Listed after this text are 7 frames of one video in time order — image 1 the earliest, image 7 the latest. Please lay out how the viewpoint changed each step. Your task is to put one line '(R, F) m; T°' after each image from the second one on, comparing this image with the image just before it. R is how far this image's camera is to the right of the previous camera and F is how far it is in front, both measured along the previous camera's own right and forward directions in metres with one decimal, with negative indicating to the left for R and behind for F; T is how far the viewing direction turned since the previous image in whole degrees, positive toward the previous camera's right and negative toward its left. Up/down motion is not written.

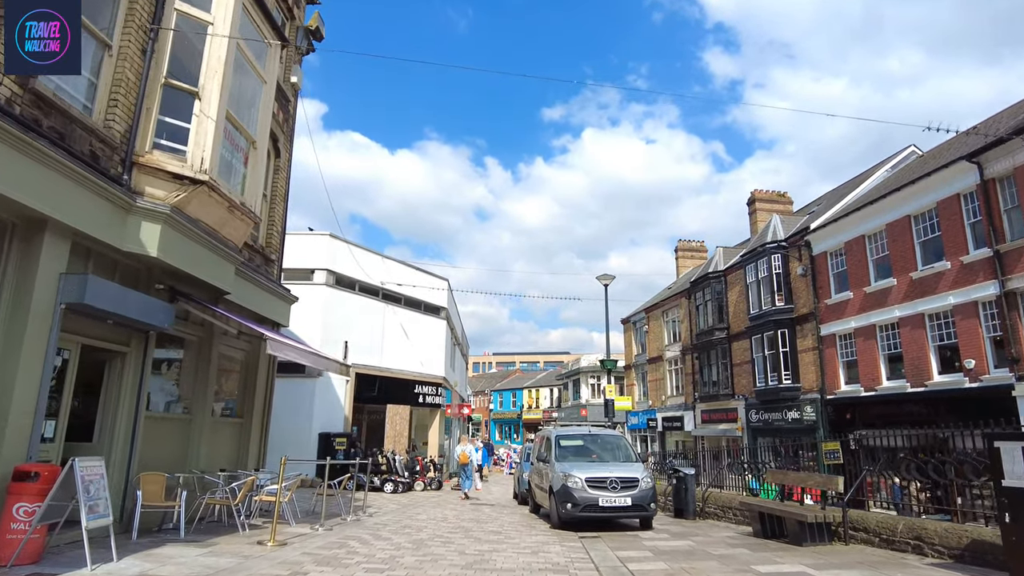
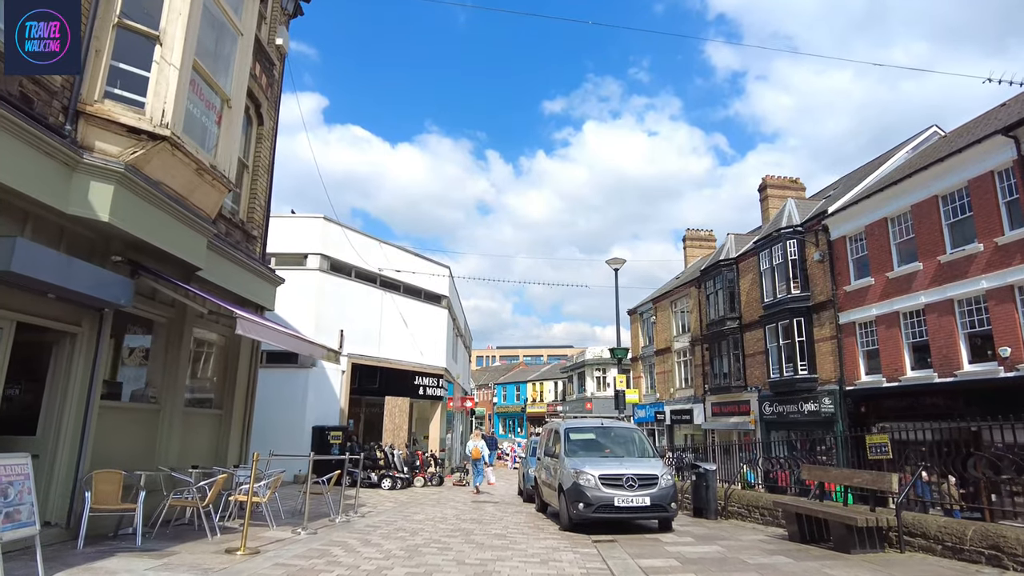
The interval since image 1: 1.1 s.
(0.0, +1.0) m; 0°
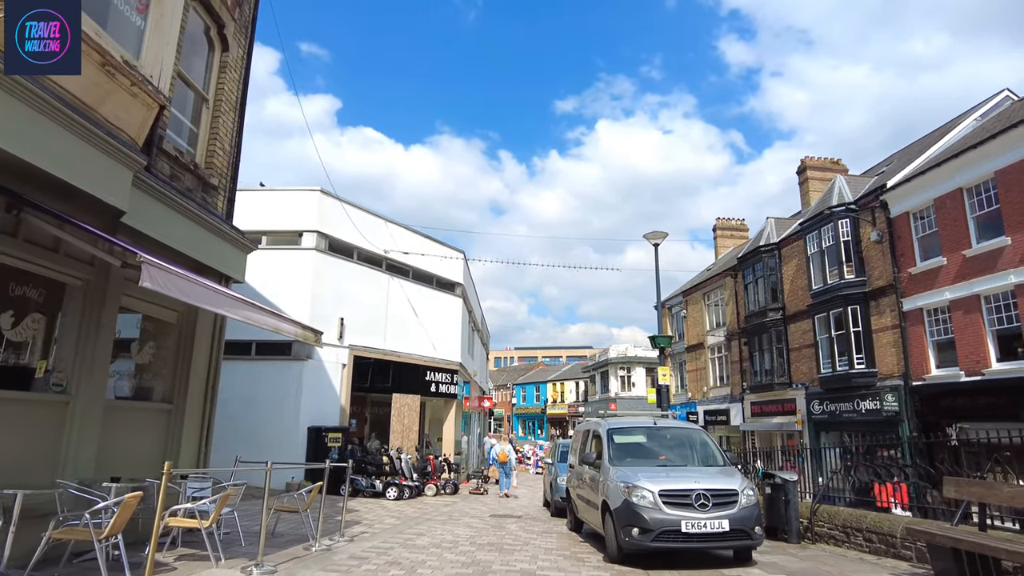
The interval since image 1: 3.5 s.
(-0.1, +2.3) m; -2°
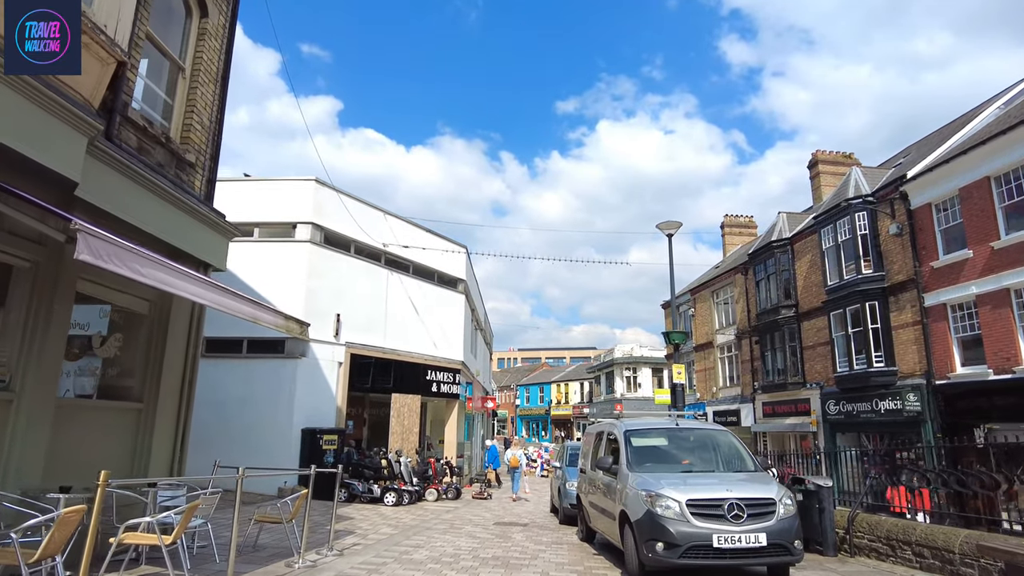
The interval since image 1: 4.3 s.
(0.0, +0.8) m; 0°
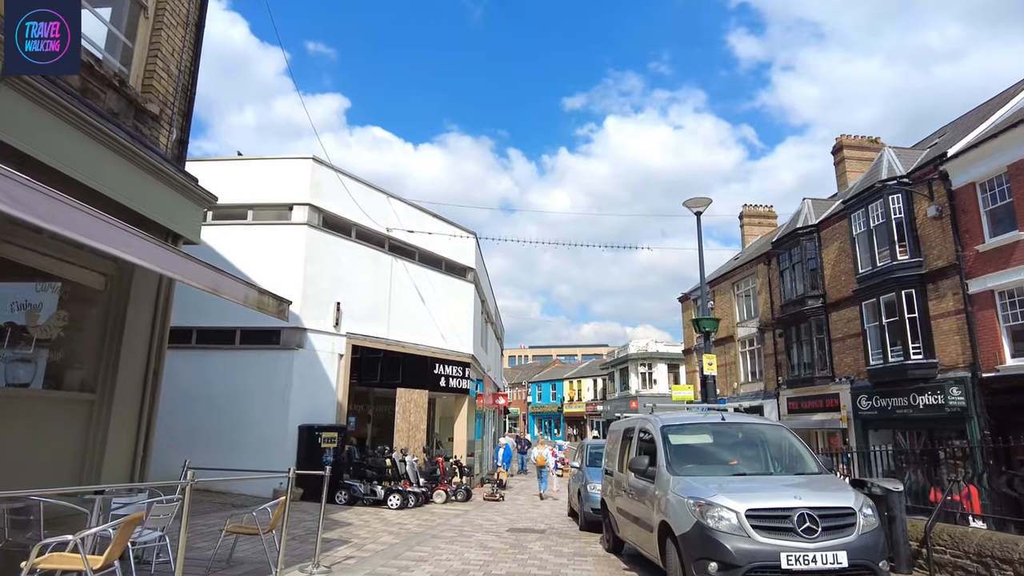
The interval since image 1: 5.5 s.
(-0.1, +1.2) m; -1°
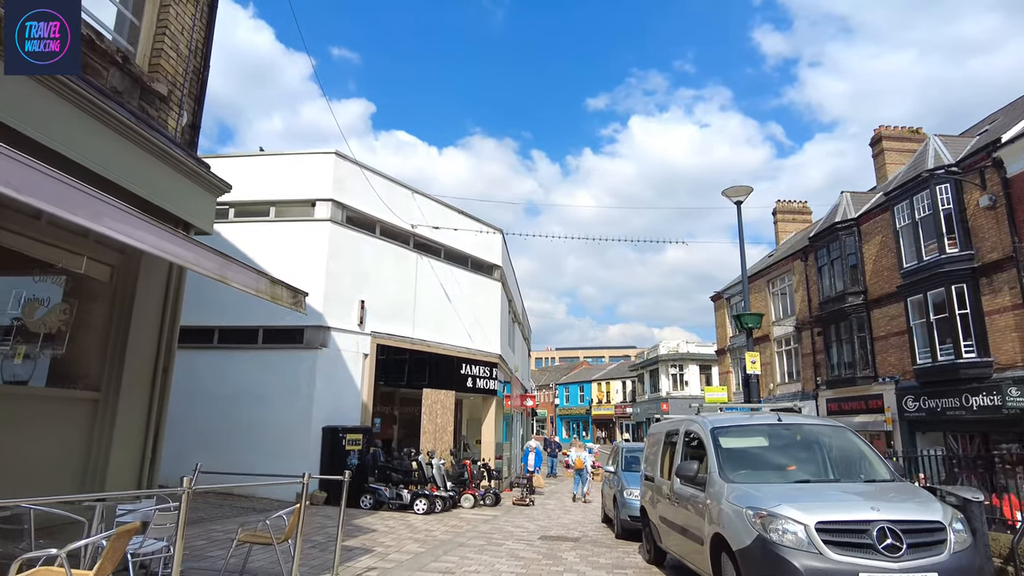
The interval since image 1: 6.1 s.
(-0.1, +0.5) m; -2°
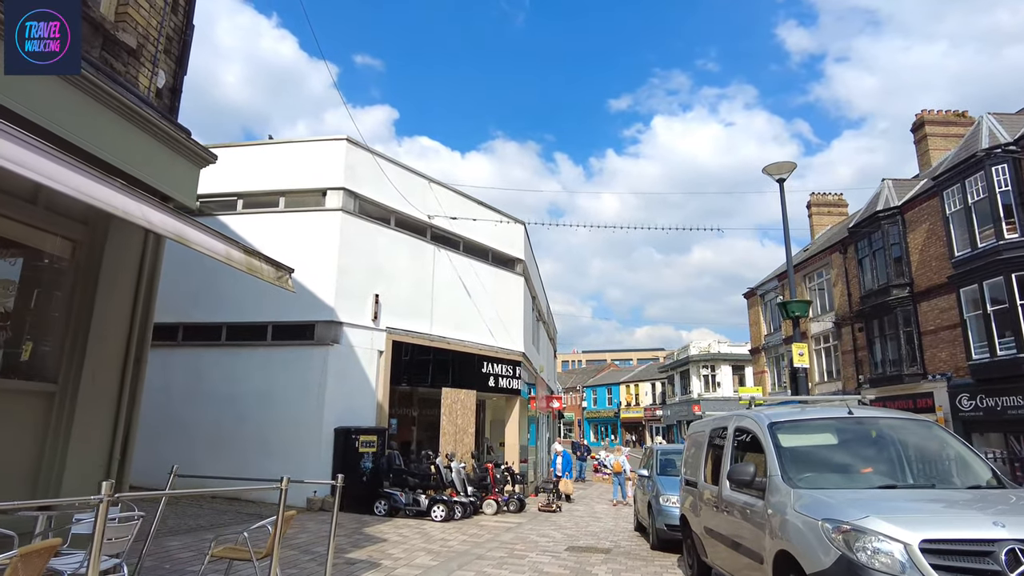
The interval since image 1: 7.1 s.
(+0.1, +0.9) m; -2°
